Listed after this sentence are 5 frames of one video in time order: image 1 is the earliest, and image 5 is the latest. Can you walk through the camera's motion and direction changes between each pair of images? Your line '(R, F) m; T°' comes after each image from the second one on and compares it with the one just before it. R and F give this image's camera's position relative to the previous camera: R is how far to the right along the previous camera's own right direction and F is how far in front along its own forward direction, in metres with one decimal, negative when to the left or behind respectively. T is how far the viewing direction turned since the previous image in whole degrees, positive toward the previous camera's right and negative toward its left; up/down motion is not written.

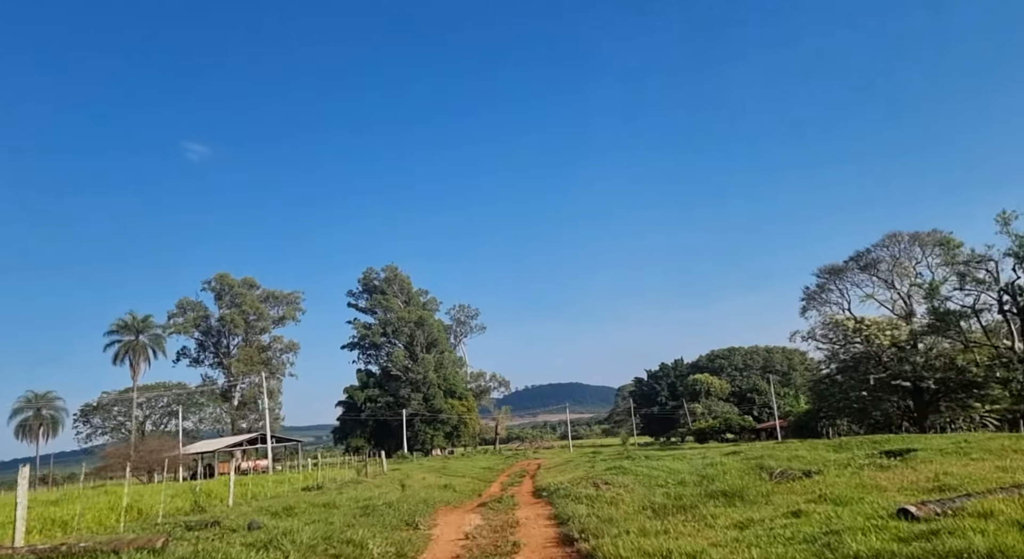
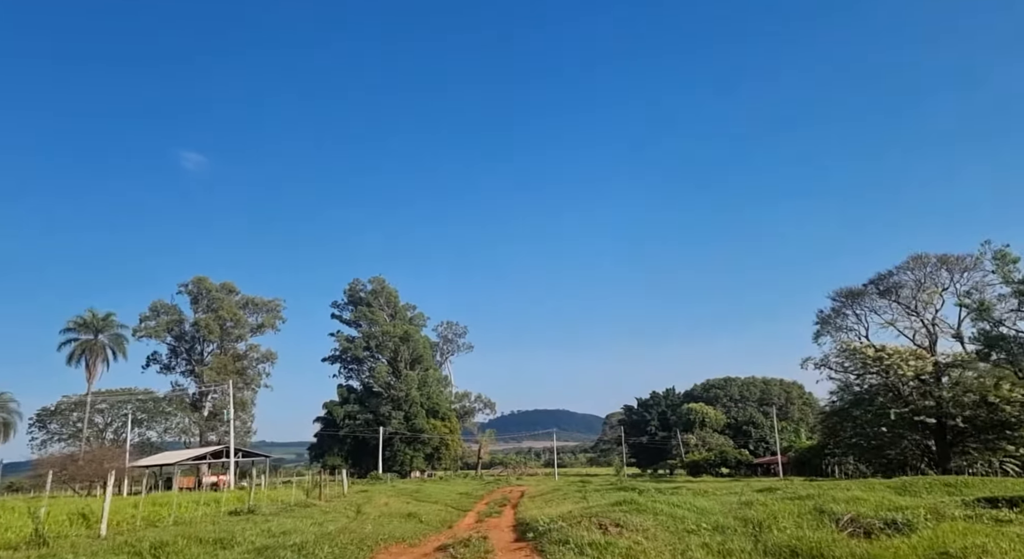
(+0.1, +3.9) m; +1°
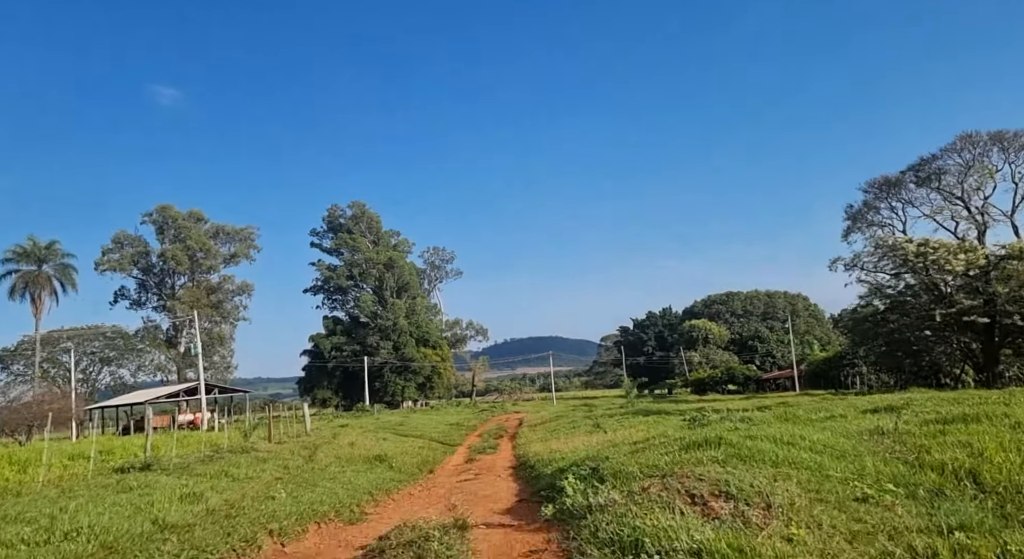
(0.0, +5.2) m; +1°
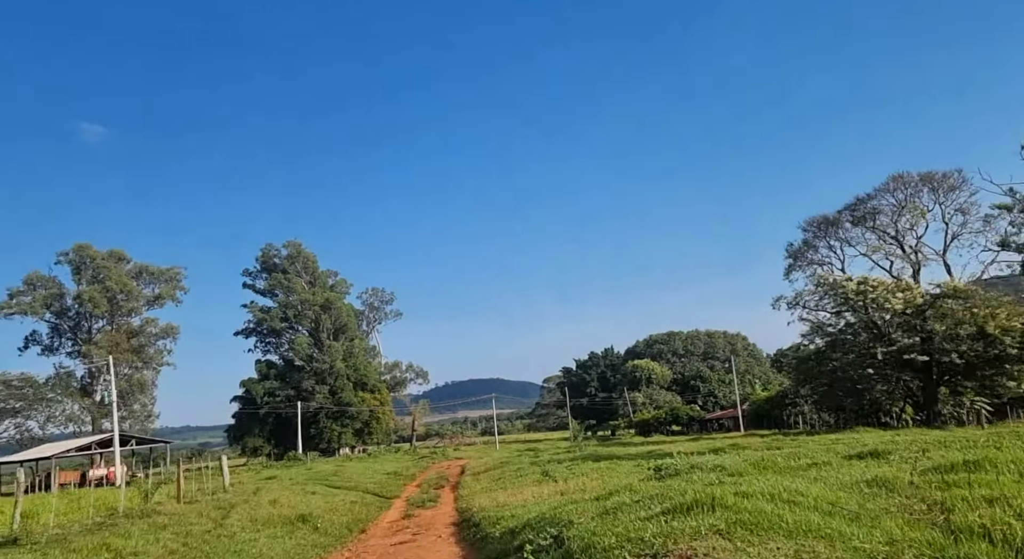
(0.0, +1.4) m; +4°
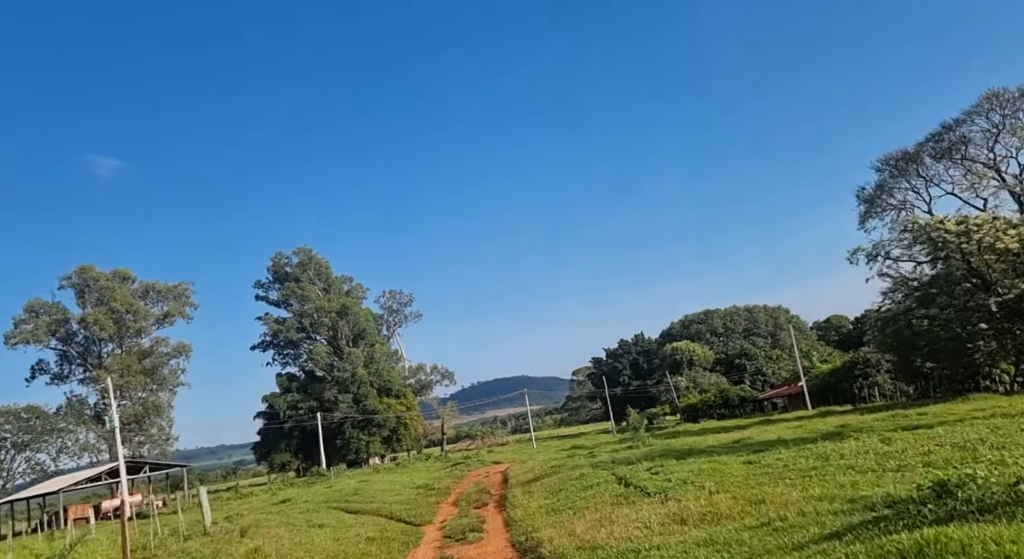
(-0.6, +5.0) m; -1°
